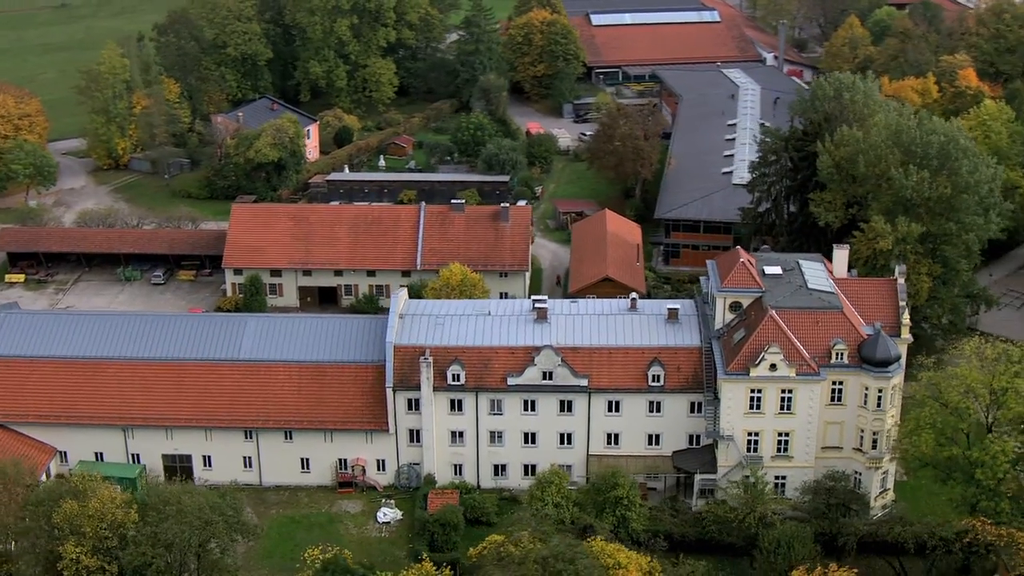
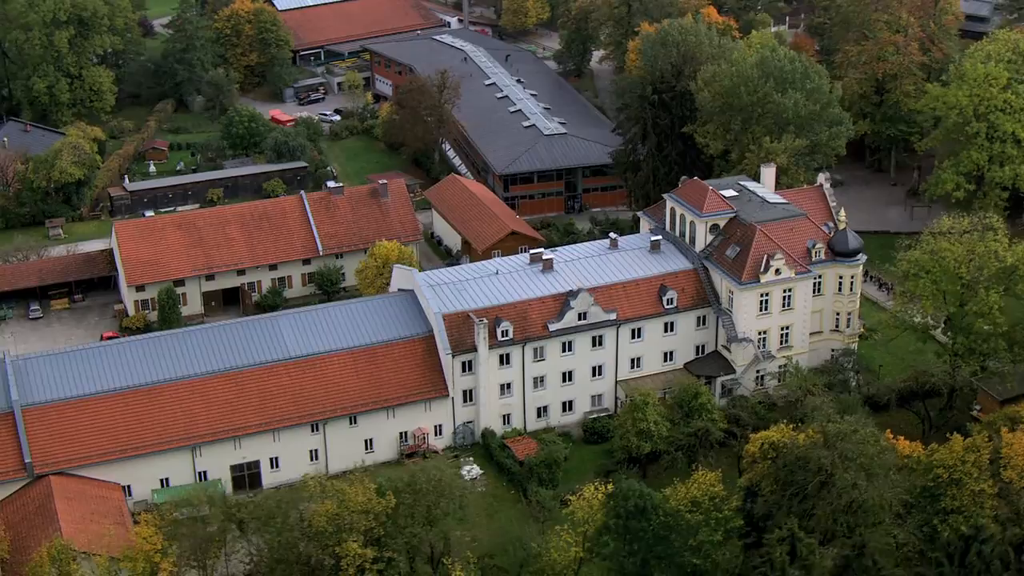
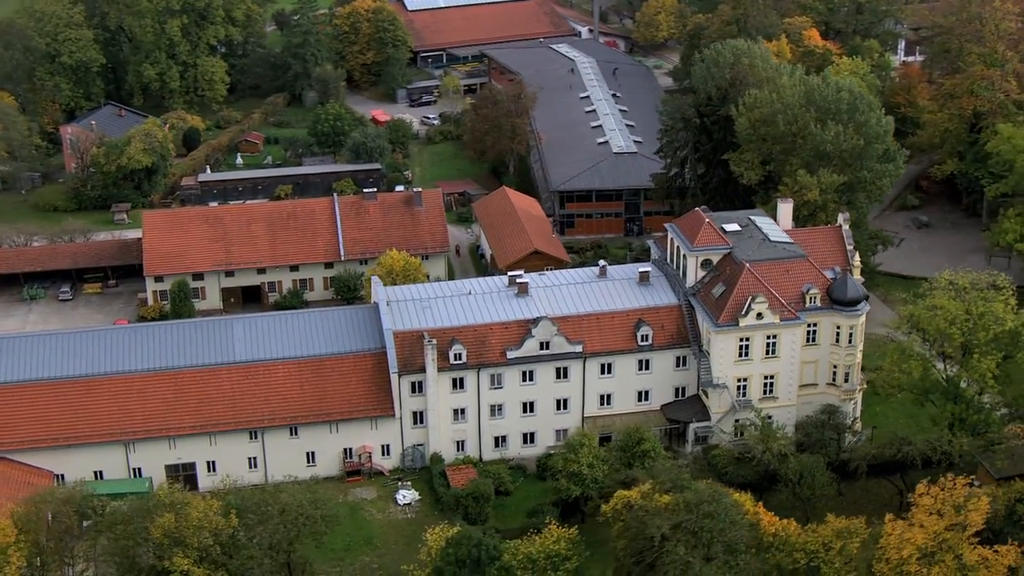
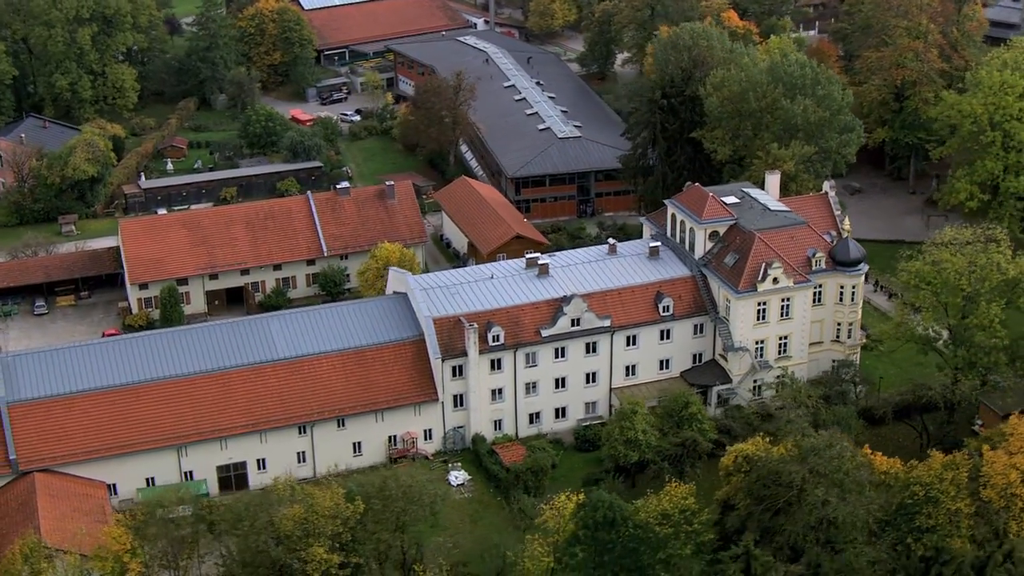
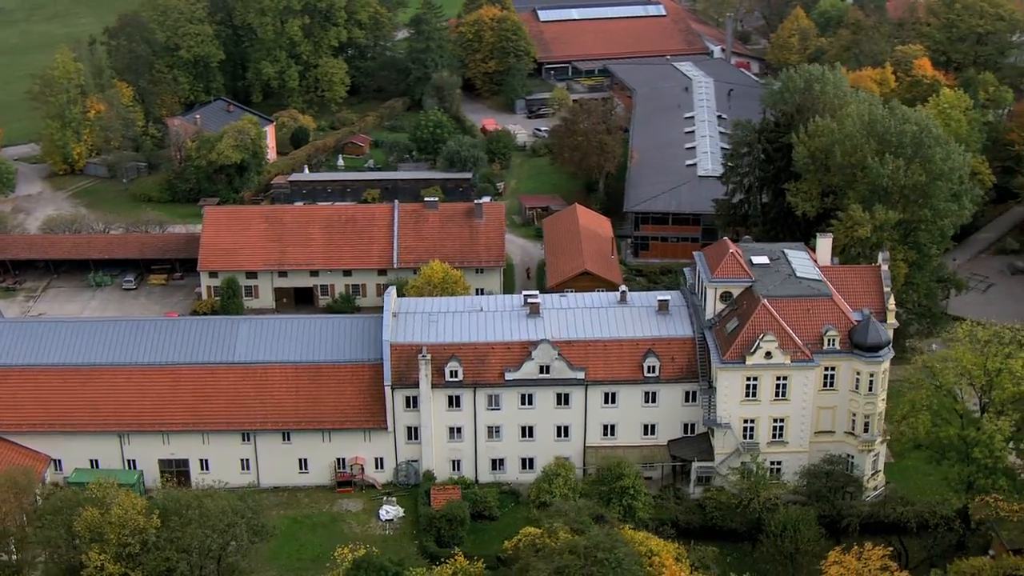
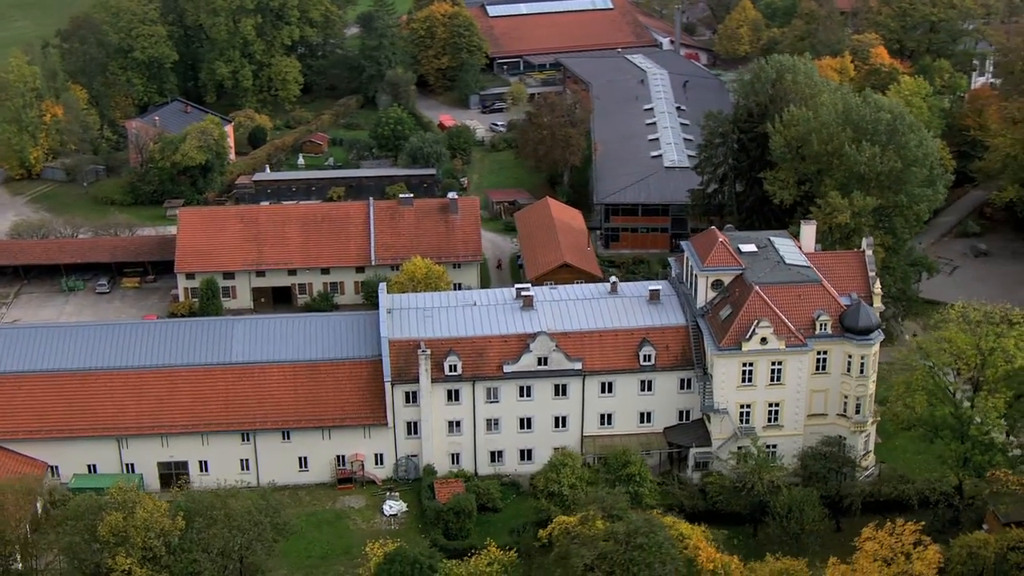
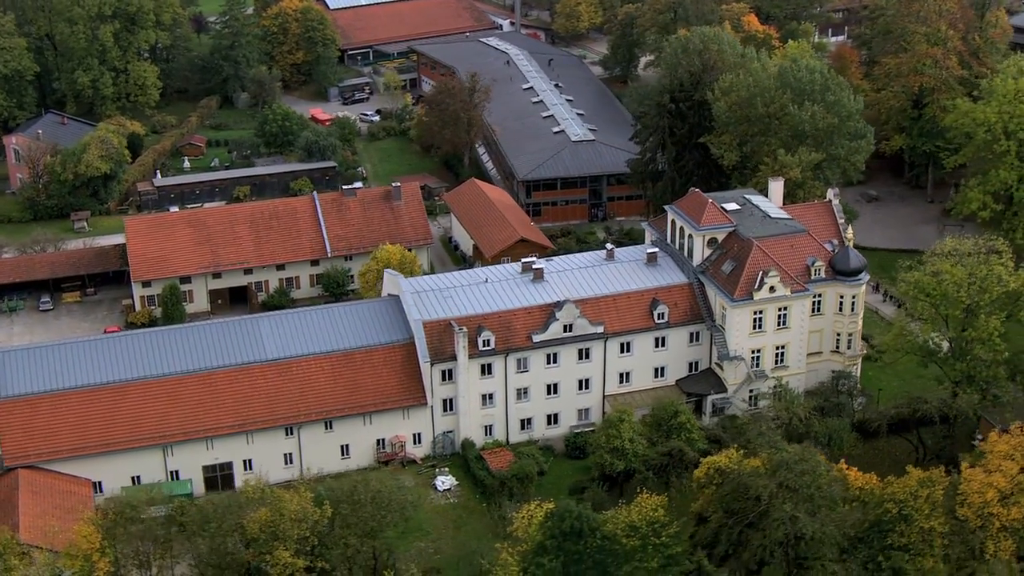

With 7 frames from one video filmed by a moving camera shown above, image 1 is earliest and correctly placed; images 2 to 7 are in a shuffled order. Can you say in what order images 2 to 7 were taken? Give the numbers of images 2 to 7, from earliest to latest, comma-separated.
5, 6, 3, 7, 4, 2
